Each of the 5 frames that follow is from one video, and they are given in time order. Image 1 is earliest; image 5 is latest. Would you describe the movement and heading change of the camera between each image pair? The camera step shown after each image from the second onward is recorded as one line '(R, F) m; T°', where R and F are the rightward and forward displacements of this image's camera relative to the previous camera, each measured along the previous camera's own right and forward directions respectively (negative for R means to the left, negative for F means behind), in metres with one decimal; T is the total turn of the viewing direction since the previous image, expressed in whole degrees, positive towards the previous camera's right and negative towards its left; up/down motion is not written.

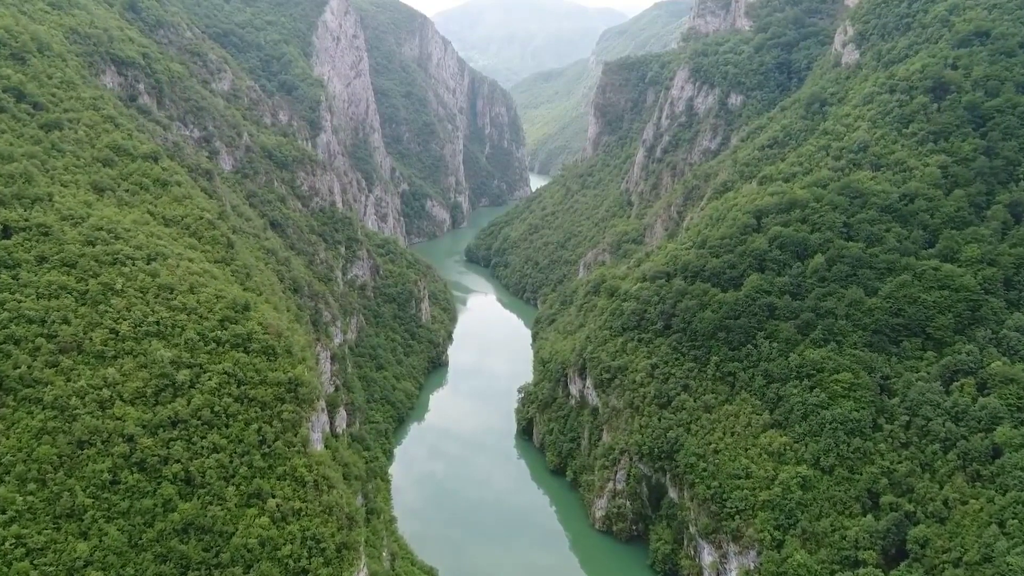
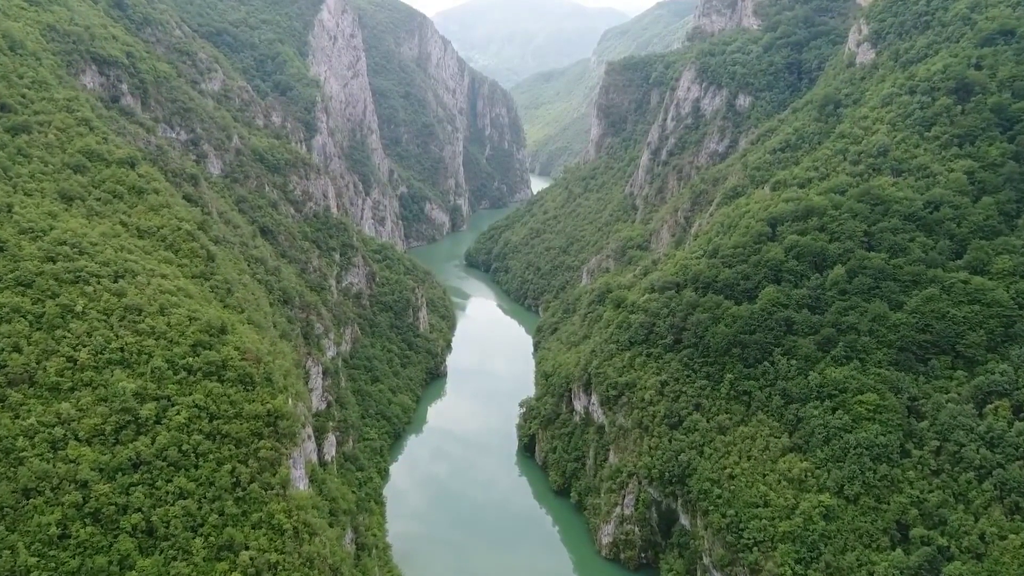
(-0.1, +2.1) m; 0°
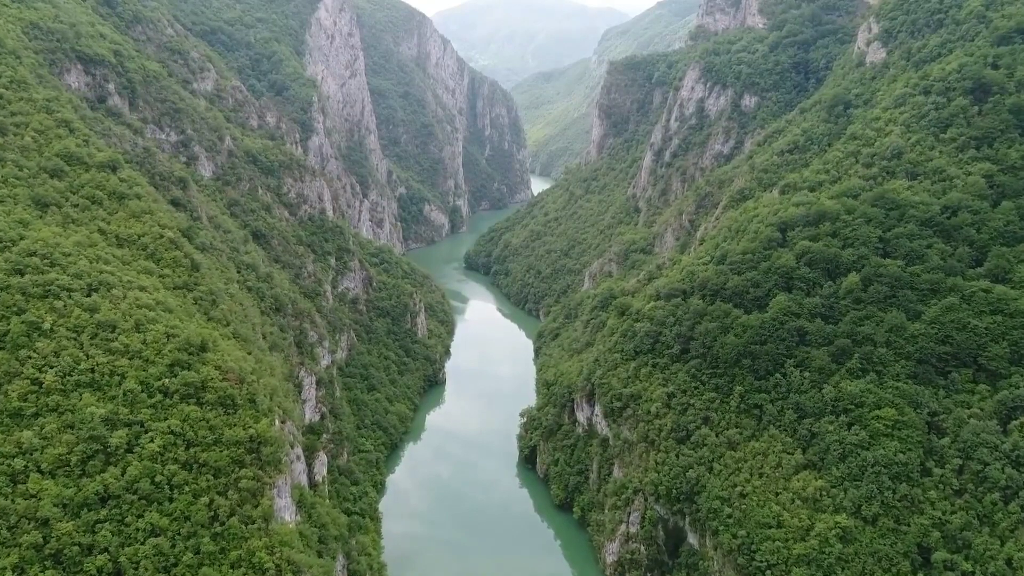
(0.0, +1.4) m; 0°
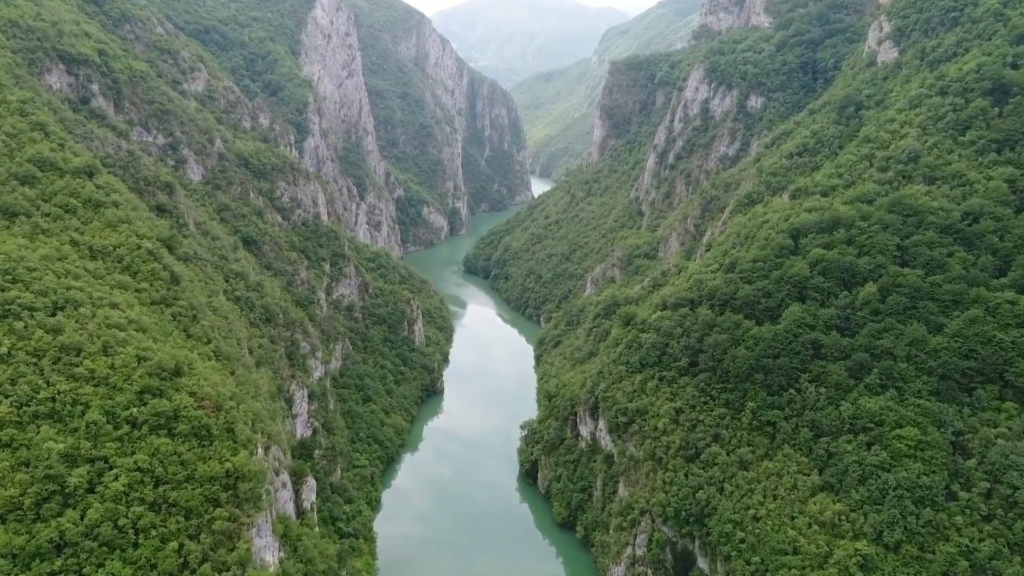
(0.0, +1.6) m; 0°
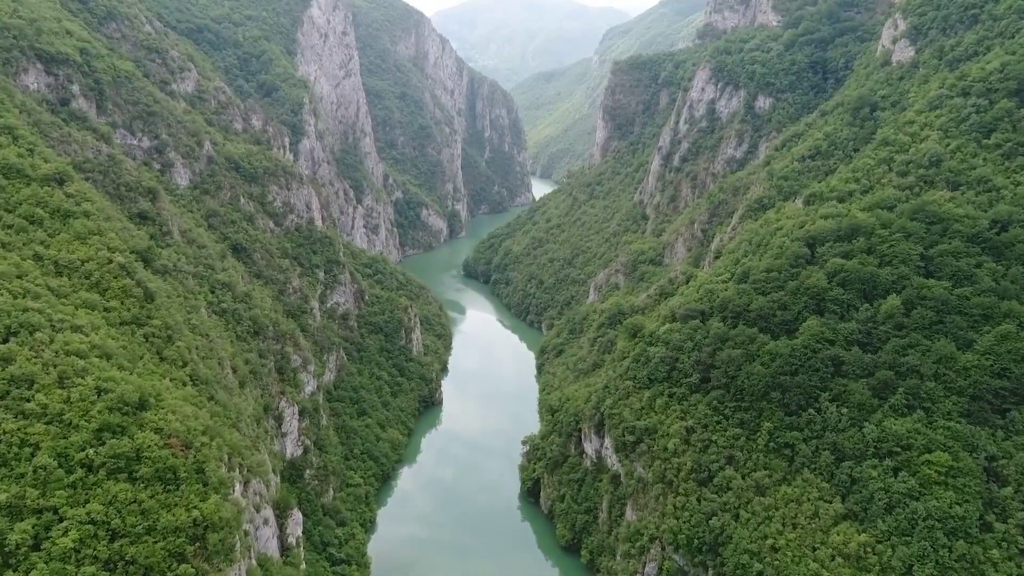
(-0.1, +1.8) m; 0°
